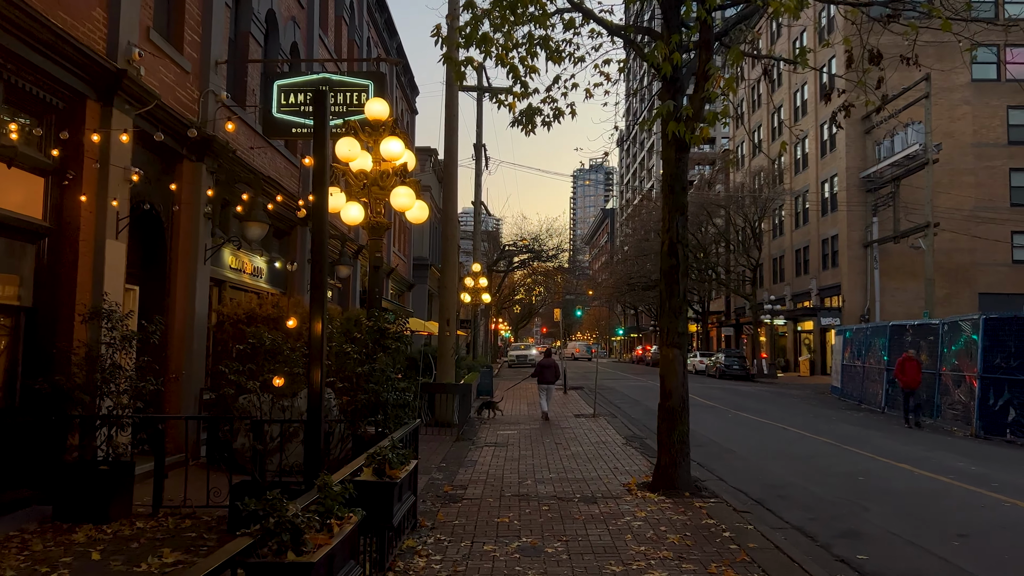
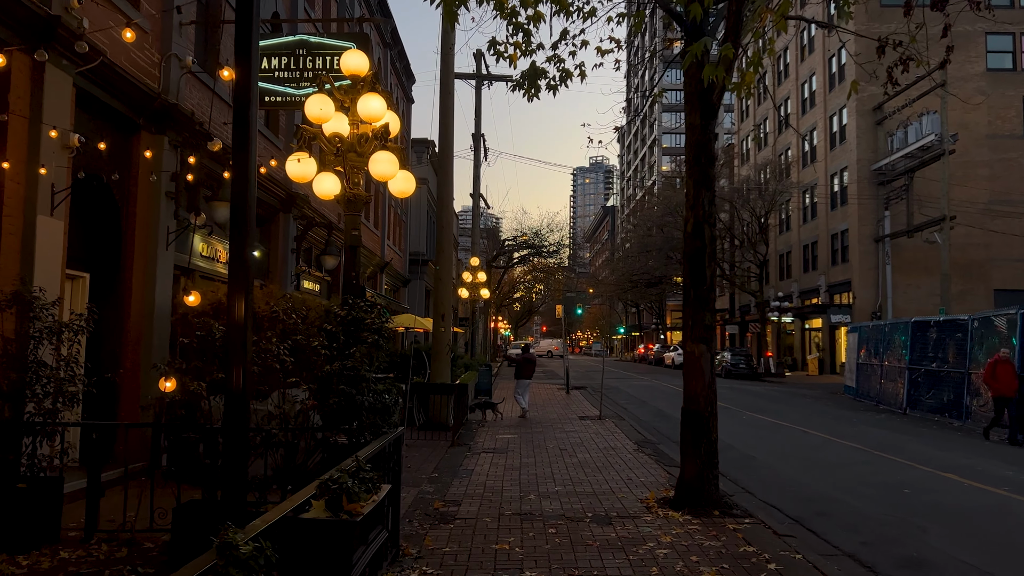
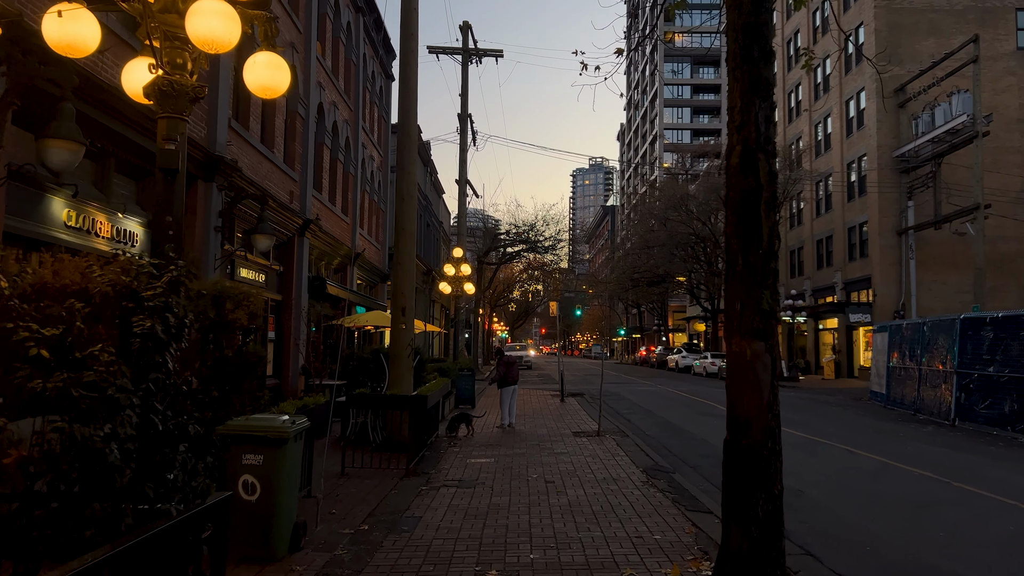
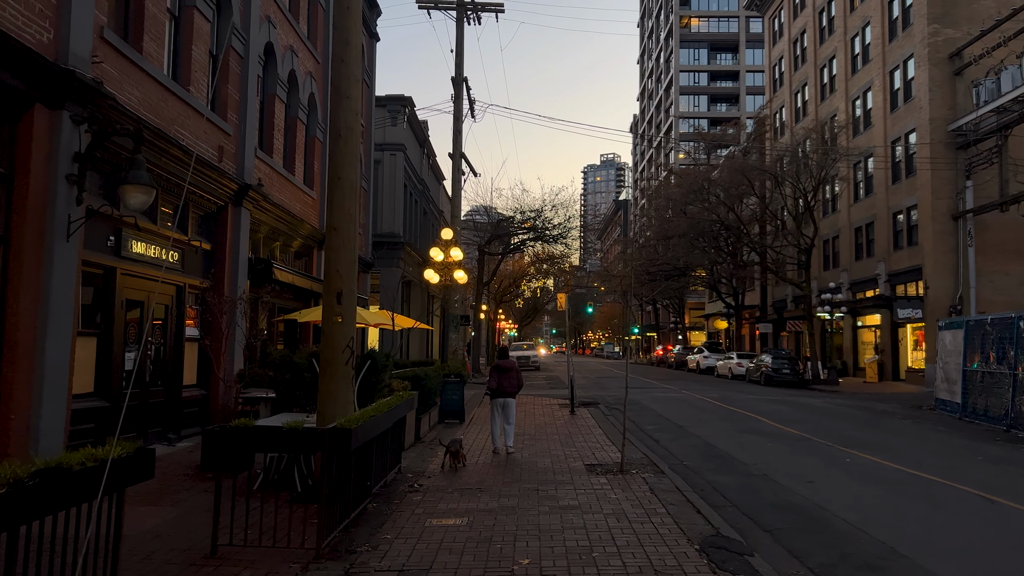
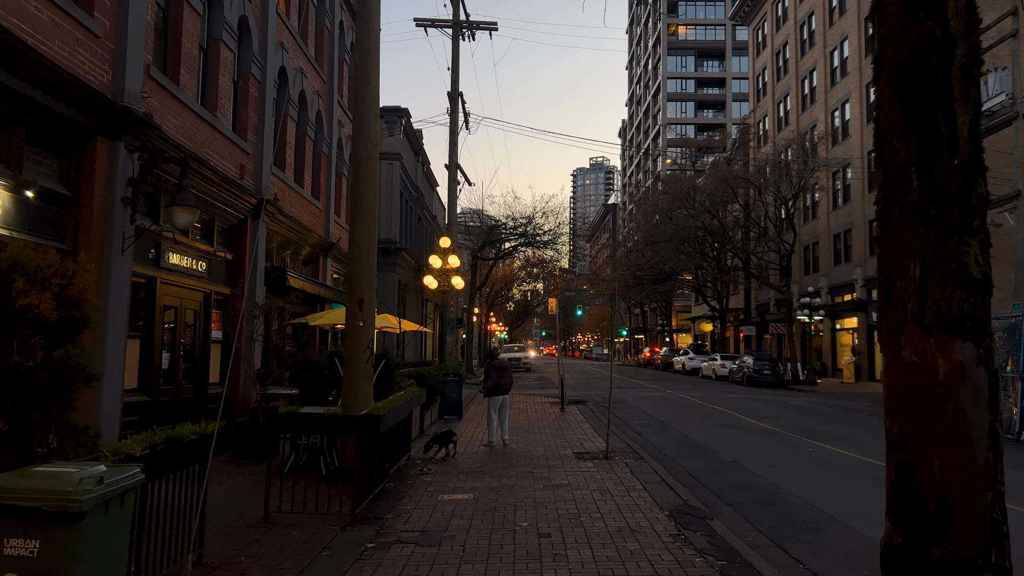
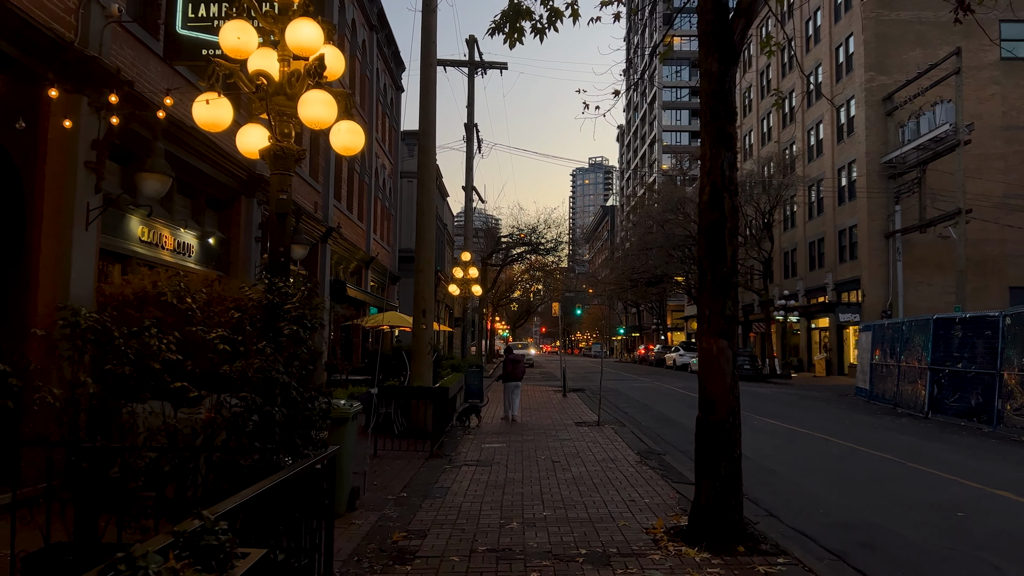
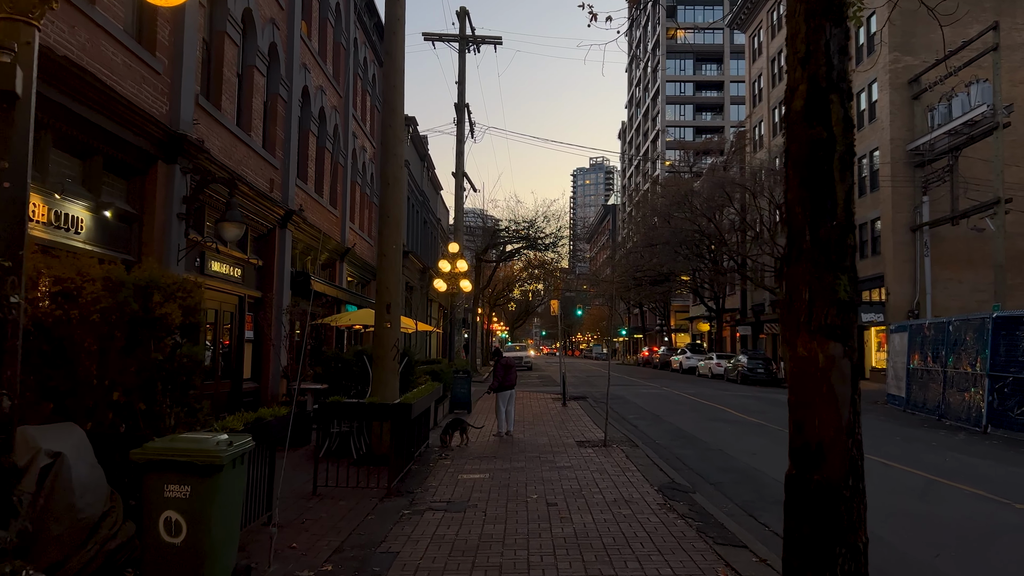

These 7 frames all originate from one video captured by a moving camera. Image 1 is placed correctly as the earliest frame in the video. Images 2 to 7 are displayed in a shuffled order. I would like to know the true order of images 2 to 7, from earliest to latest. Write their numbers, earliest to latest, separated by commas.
2, 6, 3, 7, 5, 4
